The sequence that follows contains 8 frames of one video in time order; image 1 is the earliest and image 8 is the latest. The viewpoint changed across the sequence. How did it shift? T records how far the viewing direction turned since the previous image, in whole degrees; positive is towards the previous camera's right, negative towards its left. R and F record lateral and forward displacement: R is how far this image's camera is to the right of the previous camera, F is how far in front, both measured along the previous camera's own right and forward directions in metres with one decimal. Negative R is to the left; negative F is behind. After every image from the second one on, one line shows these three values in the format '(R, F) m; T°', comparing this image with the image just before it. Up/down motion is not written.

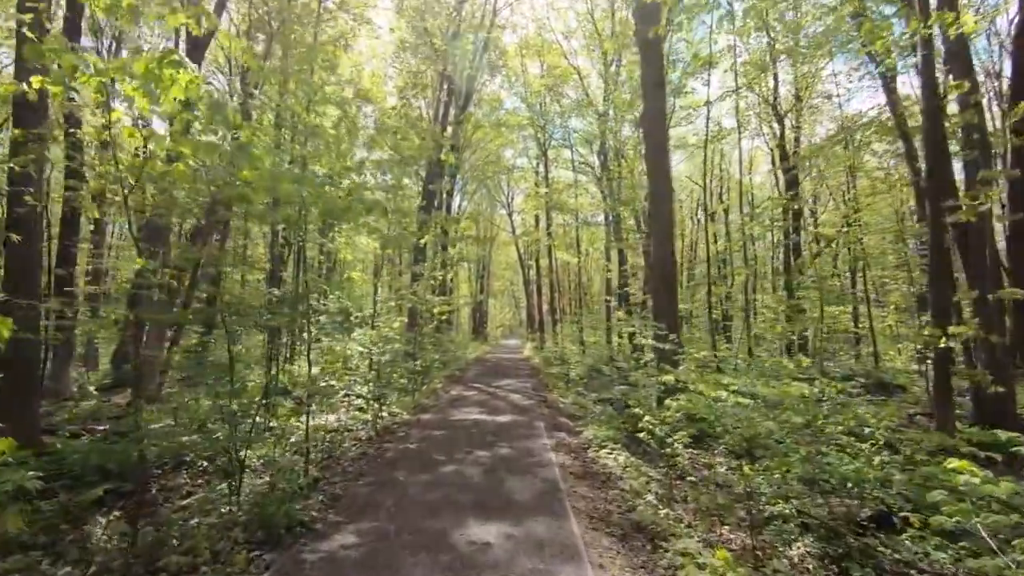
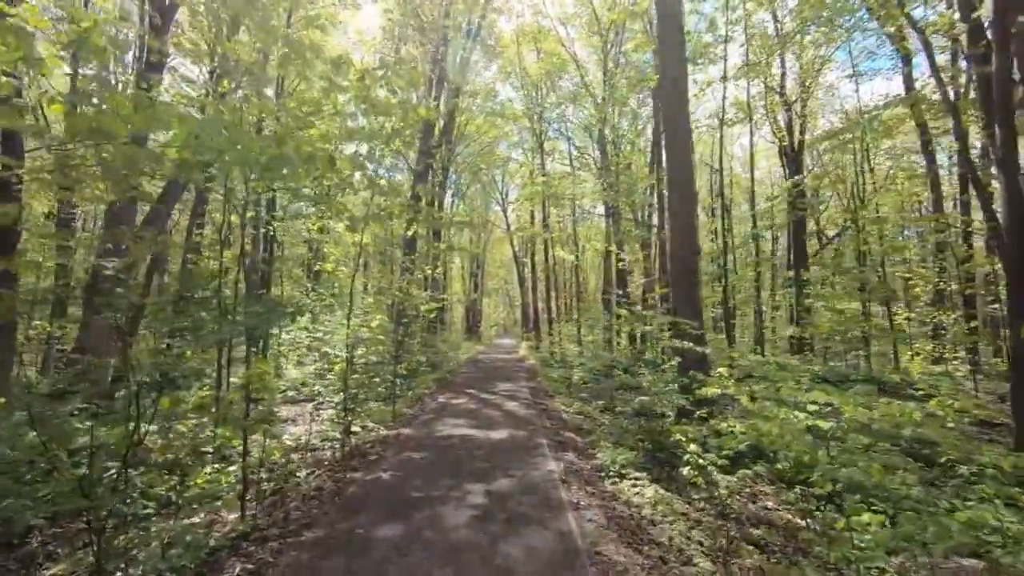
(0.0, +1.2) m; +1°
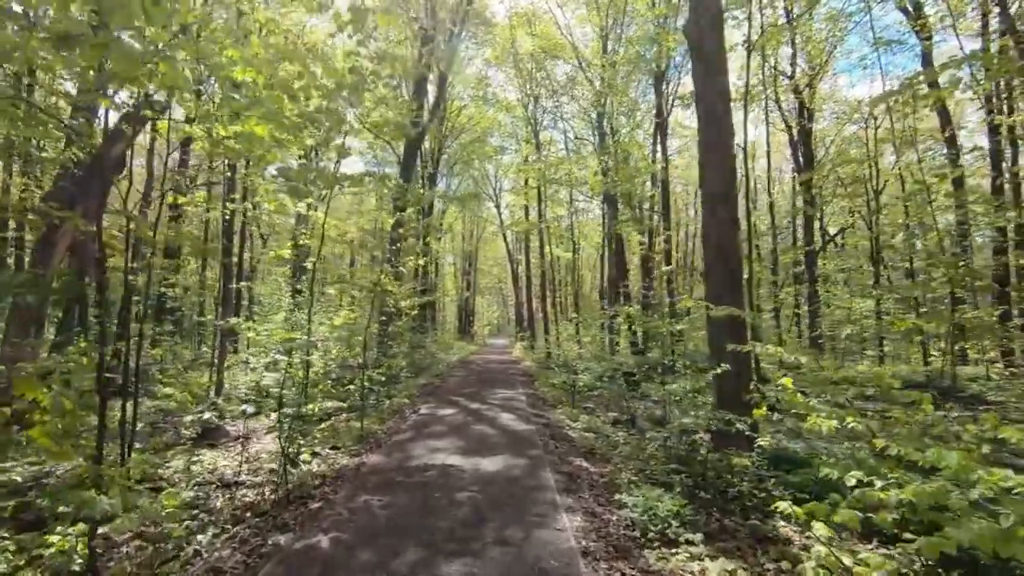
(0.0, +1.5) m; +1°
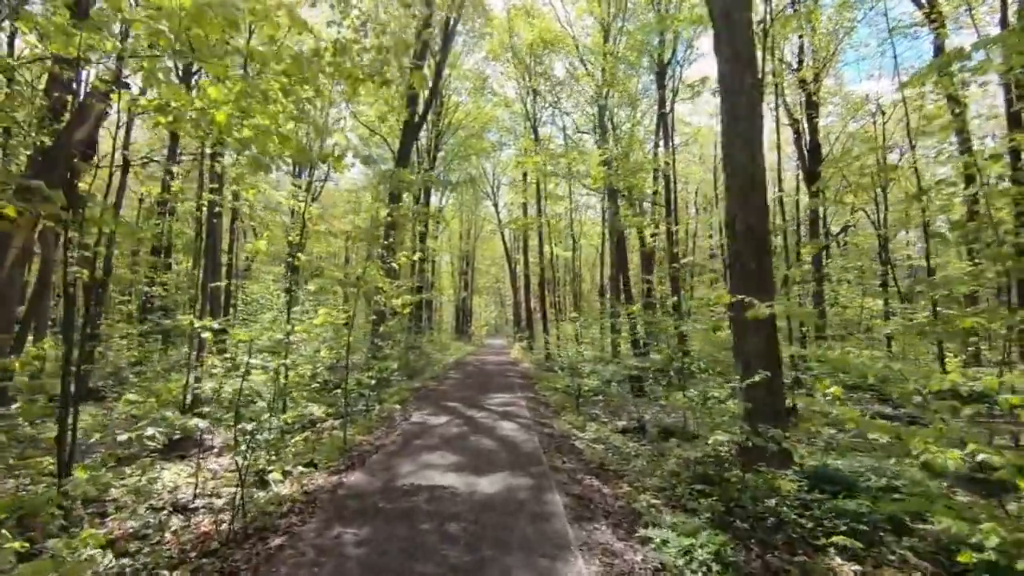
(0.0, +0.7) m; 0°
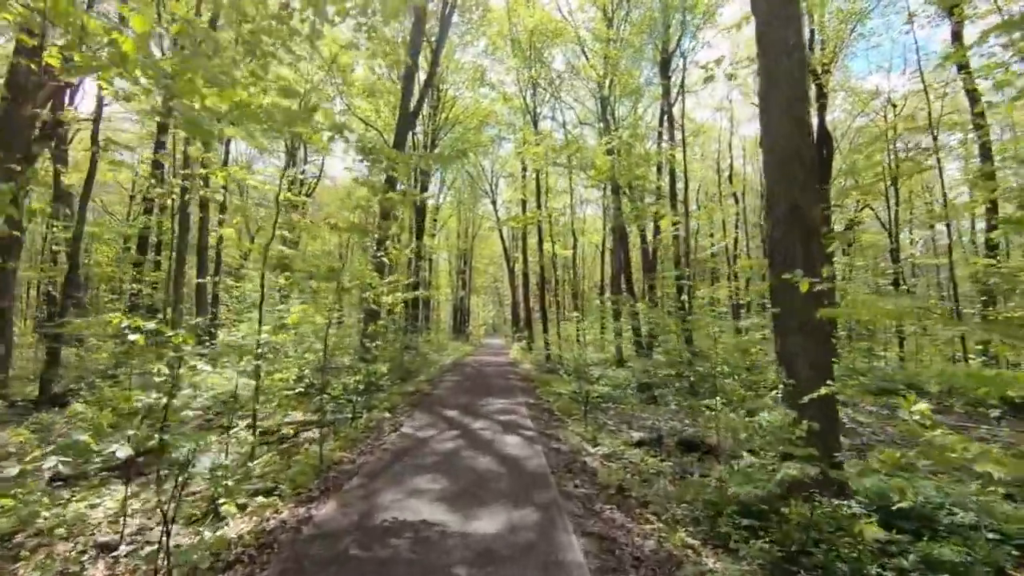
(0.0, +0.8) m; 0°
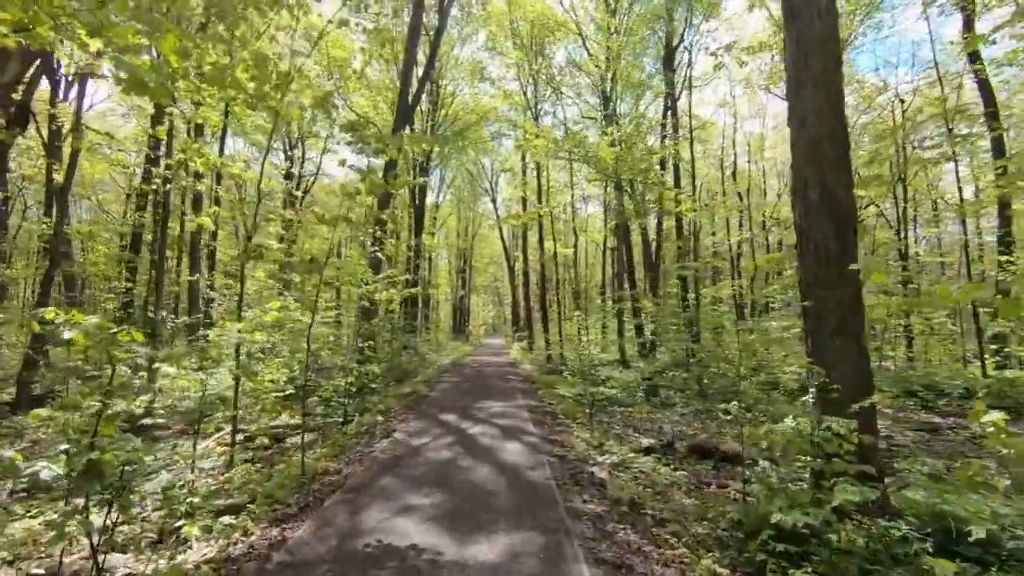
(0.0, +0.4) m; 0°
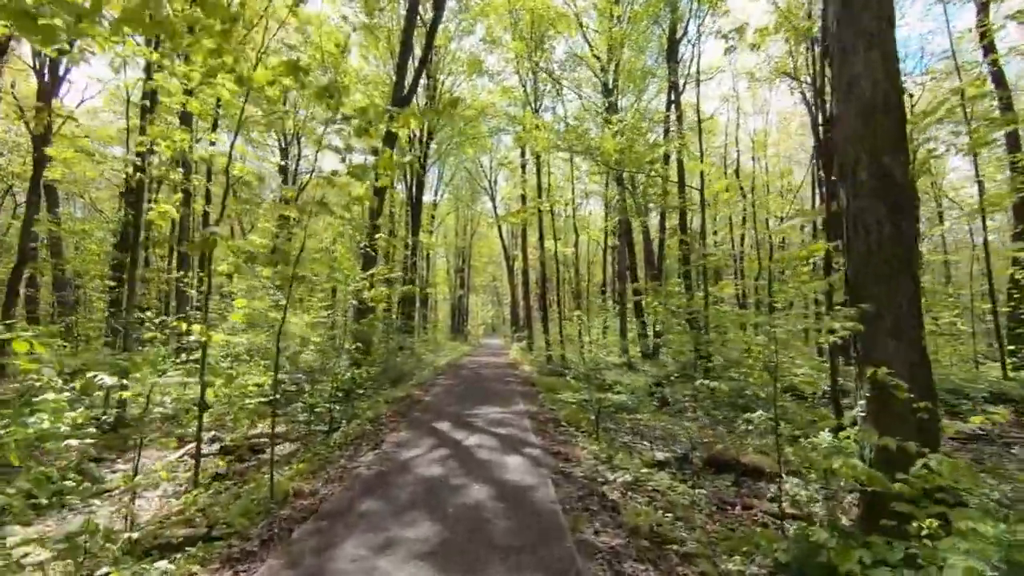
(0.0, +0.6) m; 0°
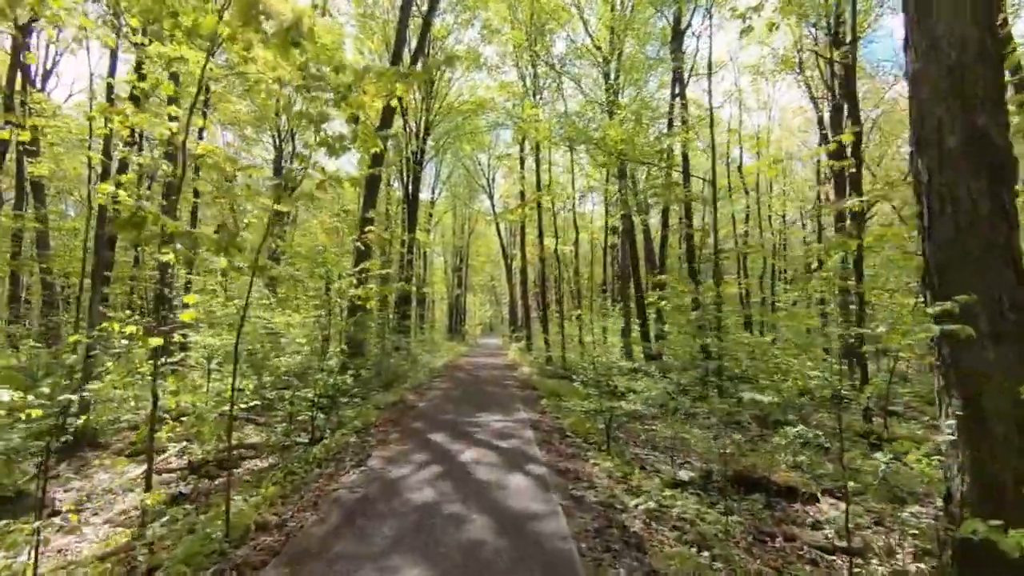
(0.0, +0.6) m; 0°
